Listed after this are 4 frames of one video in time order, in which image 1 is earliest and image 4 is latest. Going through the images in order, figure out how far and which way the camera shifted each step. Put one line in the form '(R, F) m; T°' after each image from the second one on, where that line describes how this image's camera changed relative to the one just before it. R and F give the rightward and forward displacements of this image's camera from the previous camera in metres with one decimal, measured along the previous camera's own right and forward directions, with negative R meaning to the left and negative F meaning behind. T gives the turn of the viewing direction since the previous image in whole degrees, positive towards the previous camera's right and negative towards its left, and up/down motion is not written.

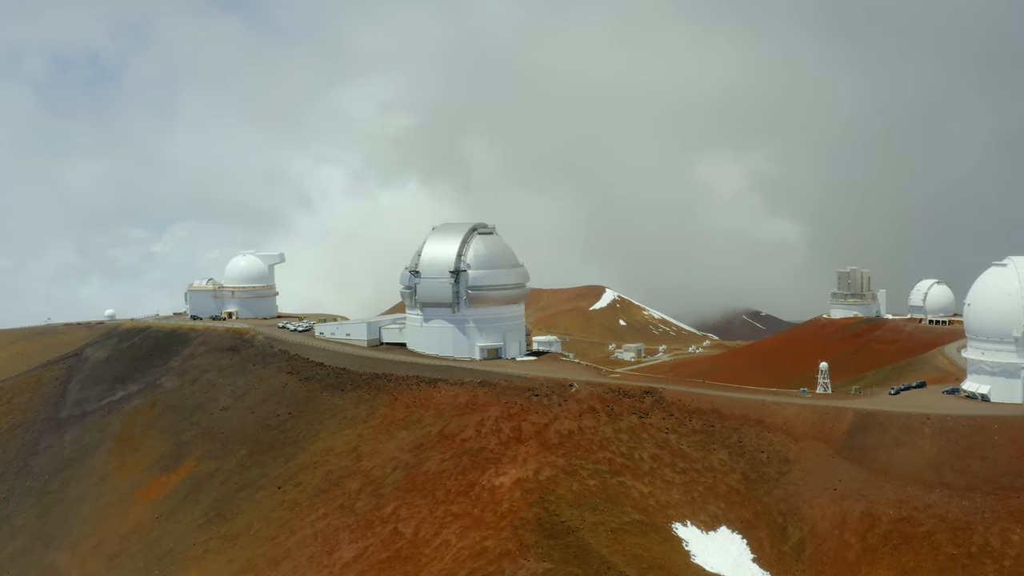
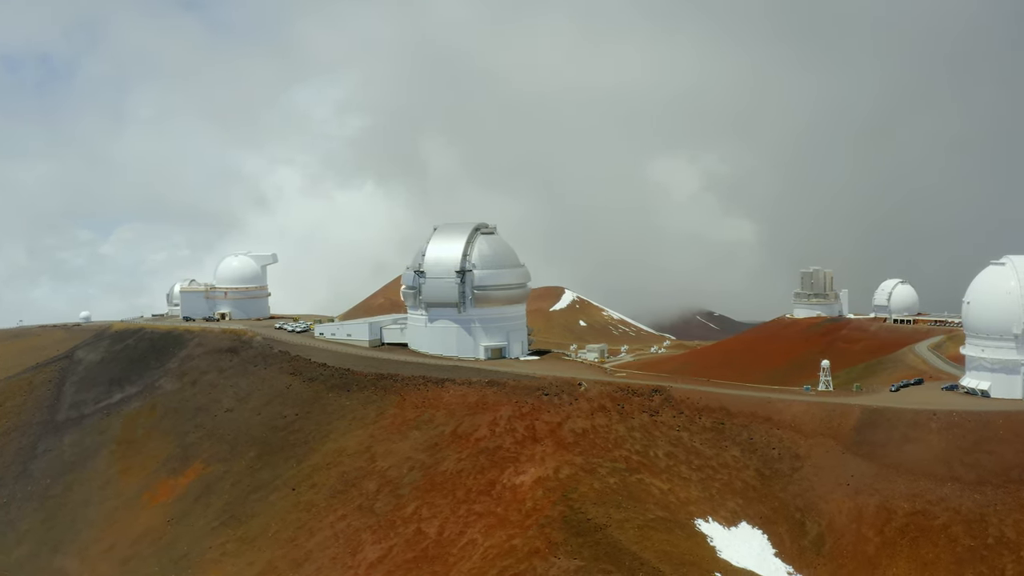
(-2.2, 0.0) m; +2°
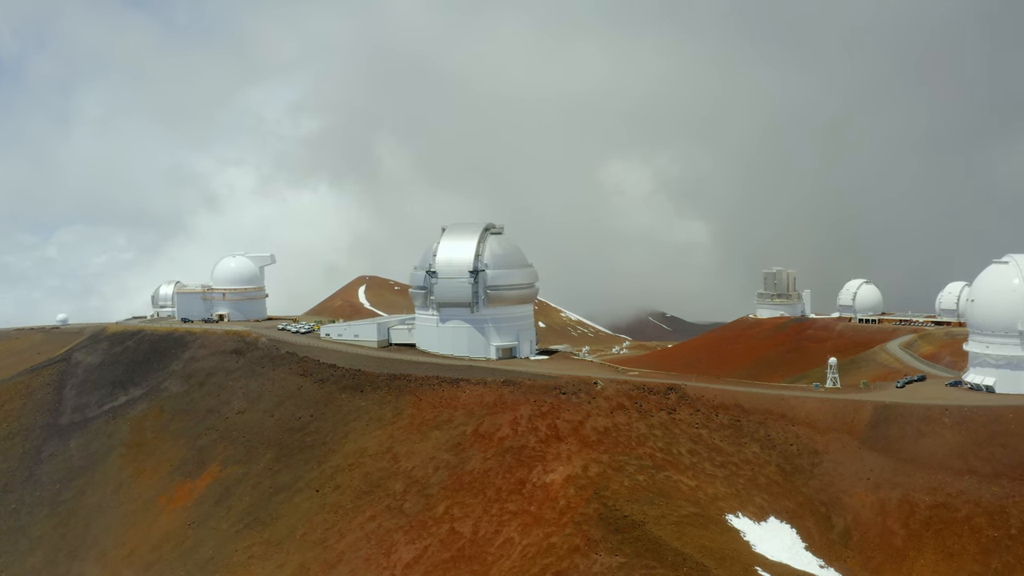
(-2.7, -0.1) m; +2°
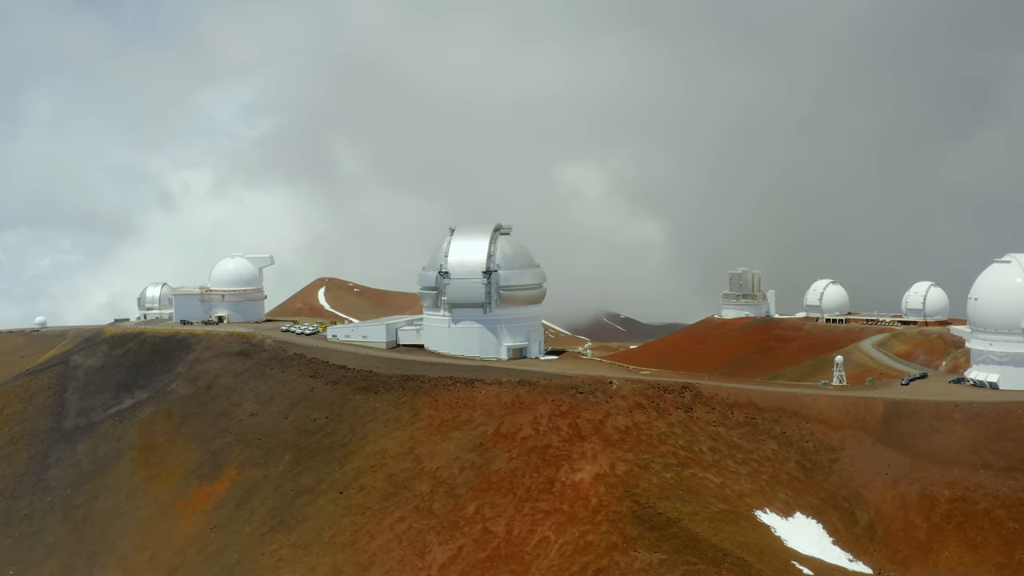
(-2.6, -0.1) m; +2°
